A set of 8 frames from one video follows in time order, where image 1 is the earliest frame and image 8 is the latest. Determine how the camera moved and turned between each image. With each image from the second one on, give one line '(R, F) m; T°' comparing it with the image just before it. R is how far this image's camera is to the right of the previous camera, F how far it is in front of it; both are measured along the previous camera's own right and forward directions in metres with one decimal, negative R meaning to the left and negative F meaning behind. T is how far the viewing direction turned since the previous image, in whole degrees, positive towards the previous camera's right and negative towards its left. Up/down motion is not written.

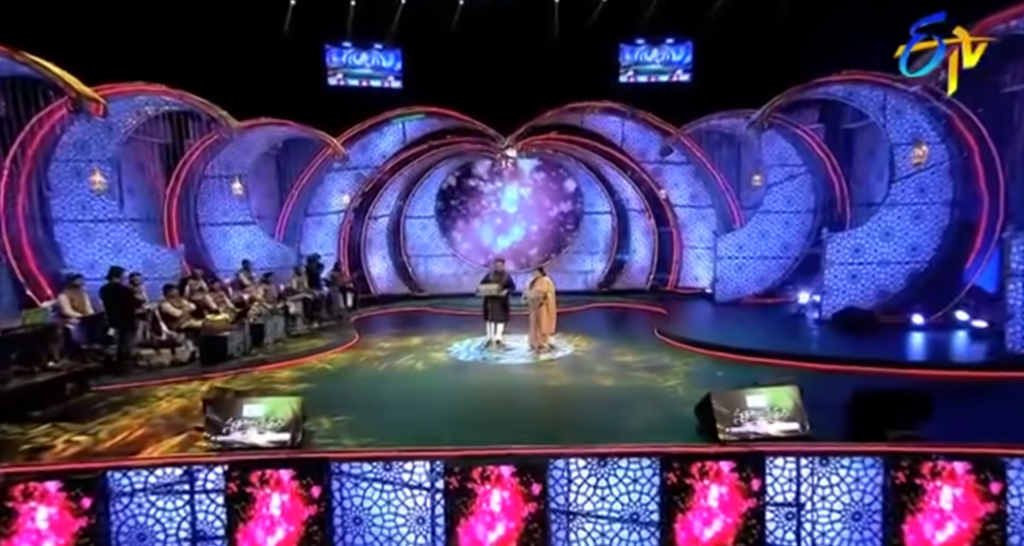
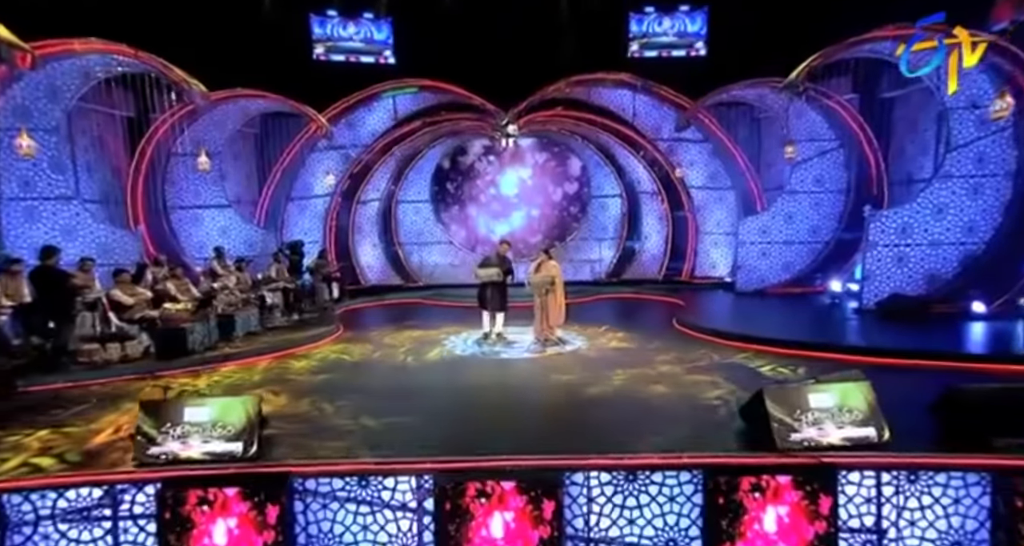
(-0.1, +1.1) m; 0°
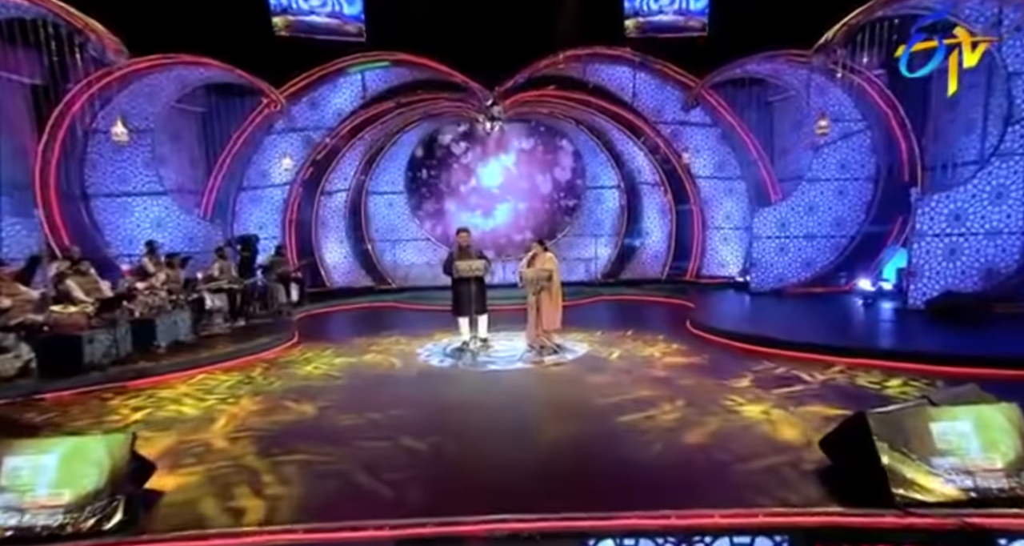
(-0.1, +1.5) m; +2°
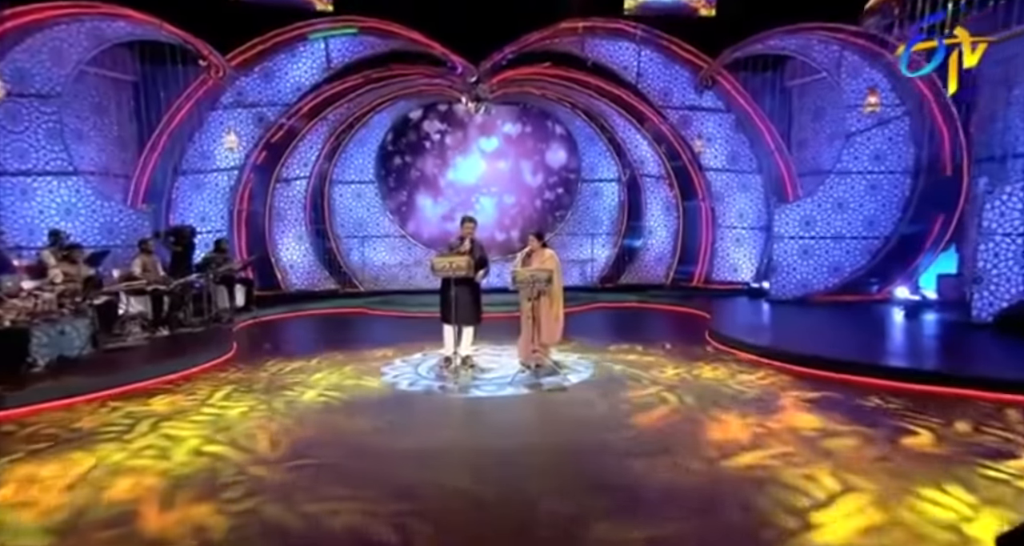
(-0.1, +1.5) m; +2°
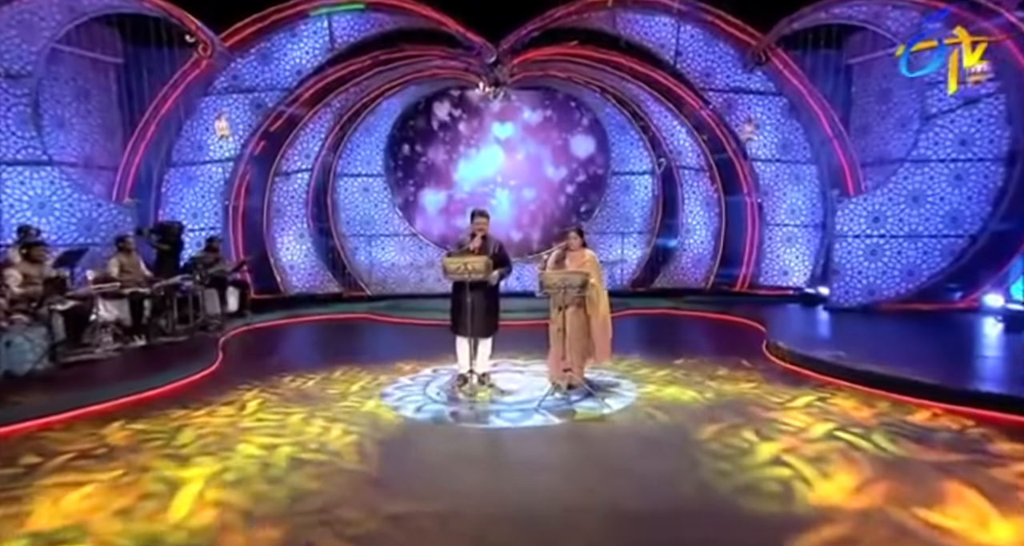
(-0.1, +1.0) m; -2°
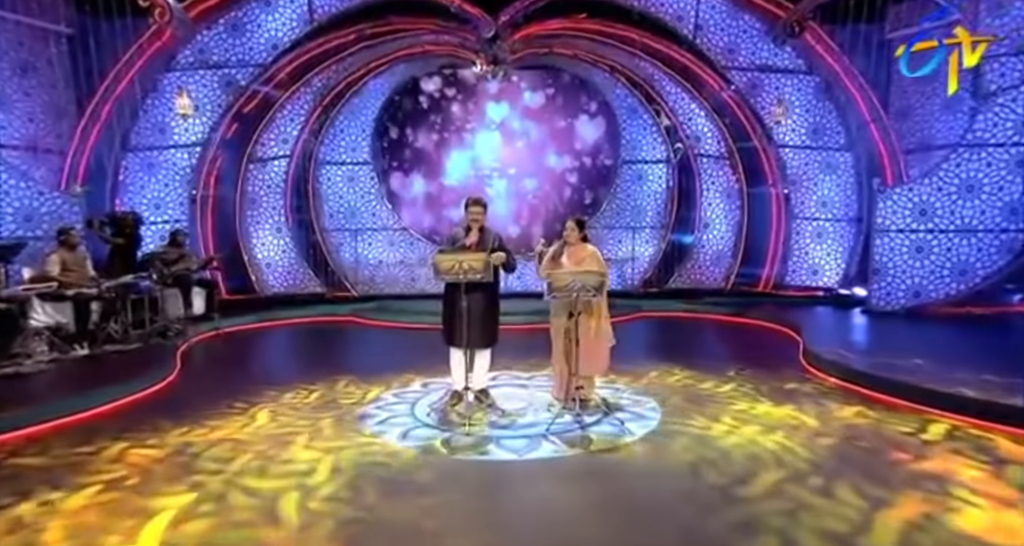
(-0.1, +0.9) m; 0°
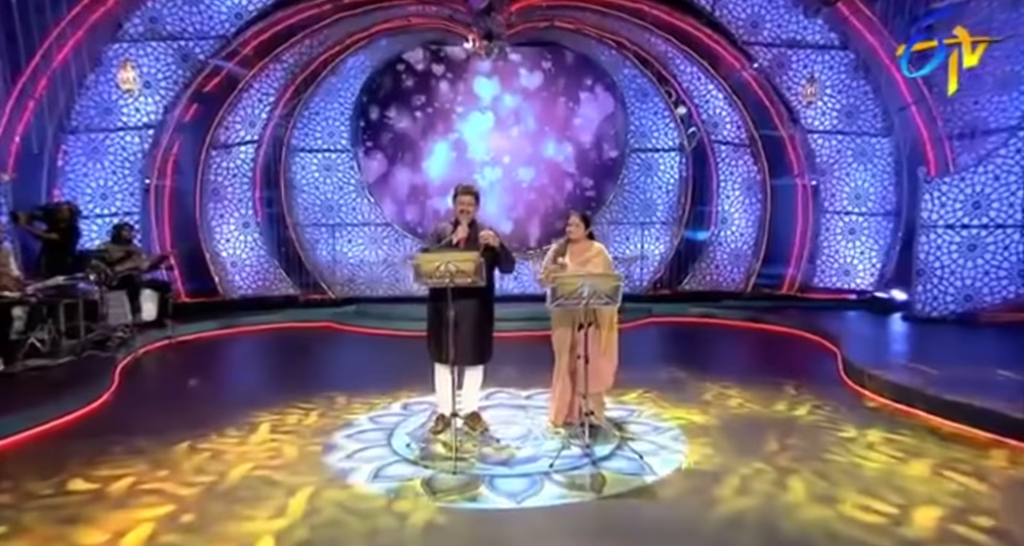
(0.0, +0.9) m; +1°
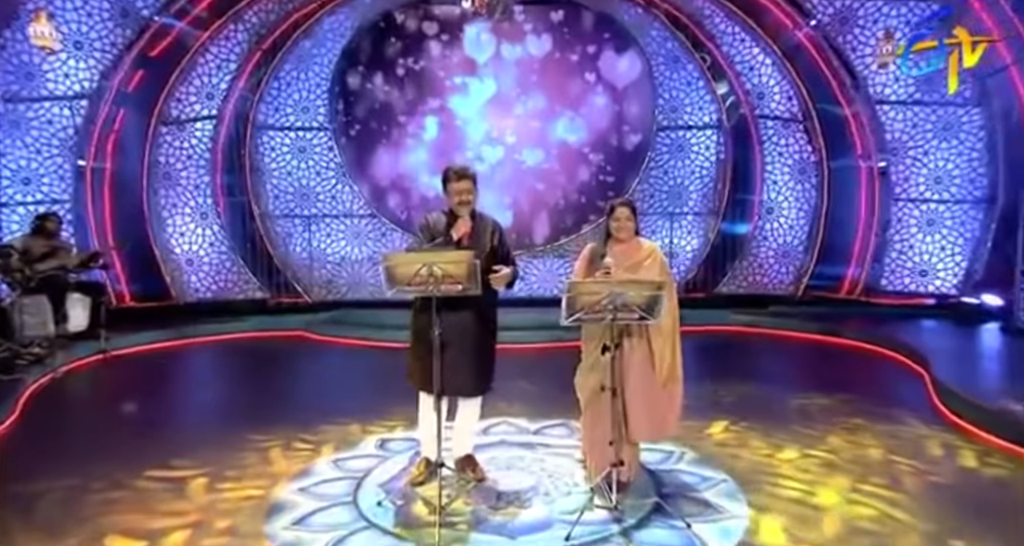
(0.0, +1.2) m; -1°
